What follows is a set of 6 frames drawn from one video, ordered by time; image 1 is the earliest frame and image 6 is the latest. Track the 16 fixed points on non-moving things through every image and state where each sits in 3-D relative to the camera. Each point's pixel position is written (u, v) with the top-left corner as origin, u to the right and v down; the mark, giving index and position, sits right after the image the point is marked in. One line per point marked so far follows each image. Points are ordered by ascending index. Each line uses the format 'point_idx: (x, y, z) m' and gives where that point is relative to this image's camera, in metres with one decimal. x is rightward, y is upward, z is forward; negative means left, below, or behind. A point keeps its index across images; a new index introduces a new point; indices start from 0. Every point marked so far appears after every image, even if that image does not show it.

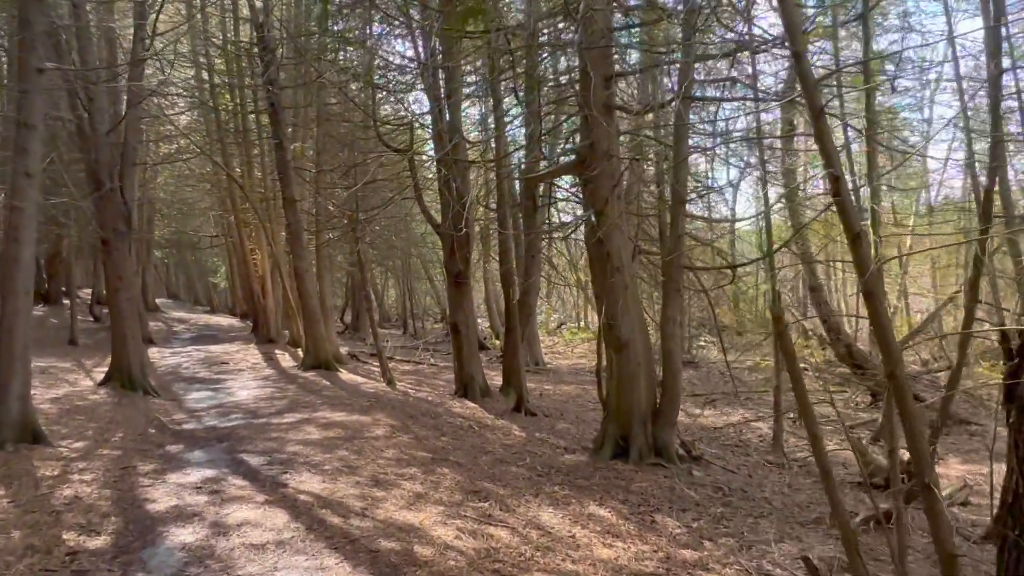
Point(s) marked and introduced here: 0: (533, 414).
0: (+0.3, -1.8, +10.0) m
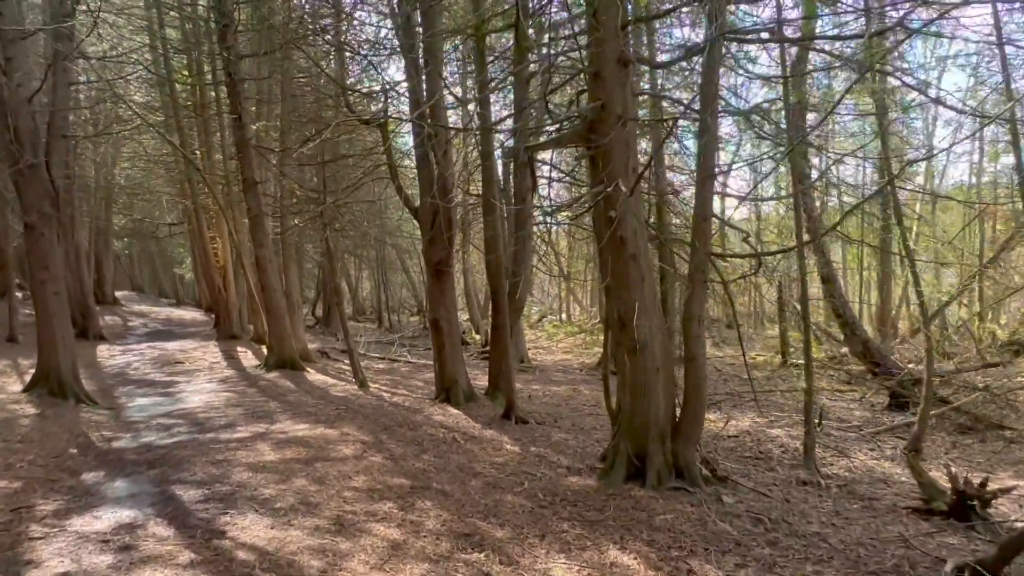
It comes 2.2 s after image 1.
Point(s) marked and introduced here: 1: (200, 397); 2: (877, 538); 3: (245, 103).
0: (+0.2, -1.7, +8.9) m
1: (-4.2, -1.5, +9.3) m
2: (+2.7, -1.9, +5.2) m
3: (-4.9, +3.4, +12.7) m
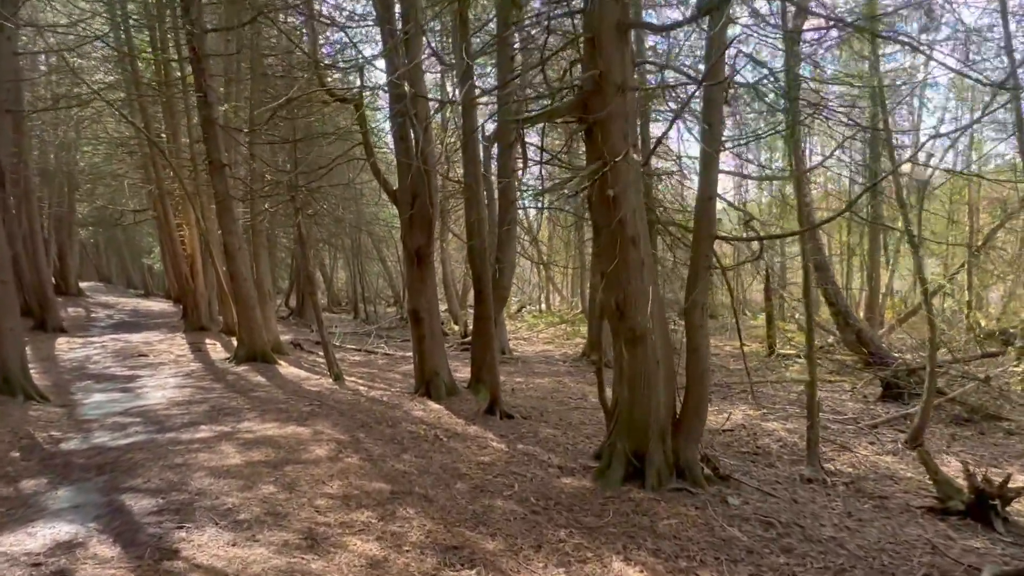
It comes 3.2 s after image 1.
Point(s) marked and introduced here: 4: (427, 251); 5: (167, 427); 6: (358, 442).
0: (0.0, -1.6, +8.4) m
1: (-4.4, -1.3, +8.7) m
2: (+2.7, -1.8, +4.8) m
3: (-5.2, +3.6, +12.0) m
4: (-1.1, +0.5, +8.8) m
5: (-3.3, -1.3, +6.7) m
6: (-1.4, -1.4, +6.3) m
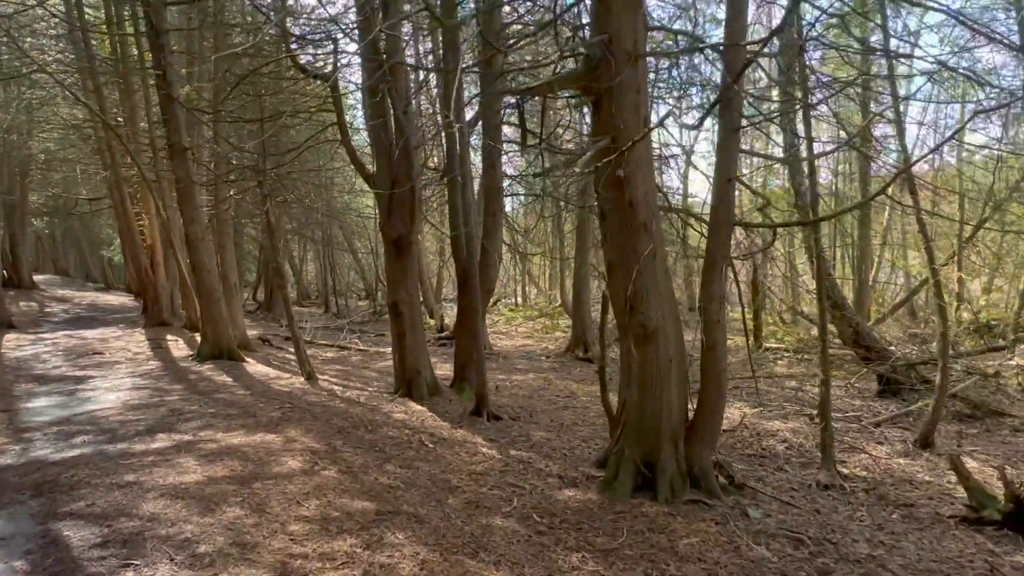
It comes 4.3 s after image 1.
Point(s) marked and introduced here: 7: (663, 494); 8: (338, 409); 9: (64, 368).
0: (-0.2, -1.5, +7.9) m
1: (-4.6, -1.2, +8.0) m
2: (+2.7, -1.7, +4.3) m
3: (-5.5, +3.7, +11.1) m
4: (-1.2, +0.6, +8.1) m
5: (-3.4, -1.3, +5.9) m
6: (-1.5, -1.3, +5.7) m
7: (+1.1, -1.5, +5.0) m
8: (-1.9, -1.3, +7.5) m
9: (-6.7, -1.2, +10.3) m
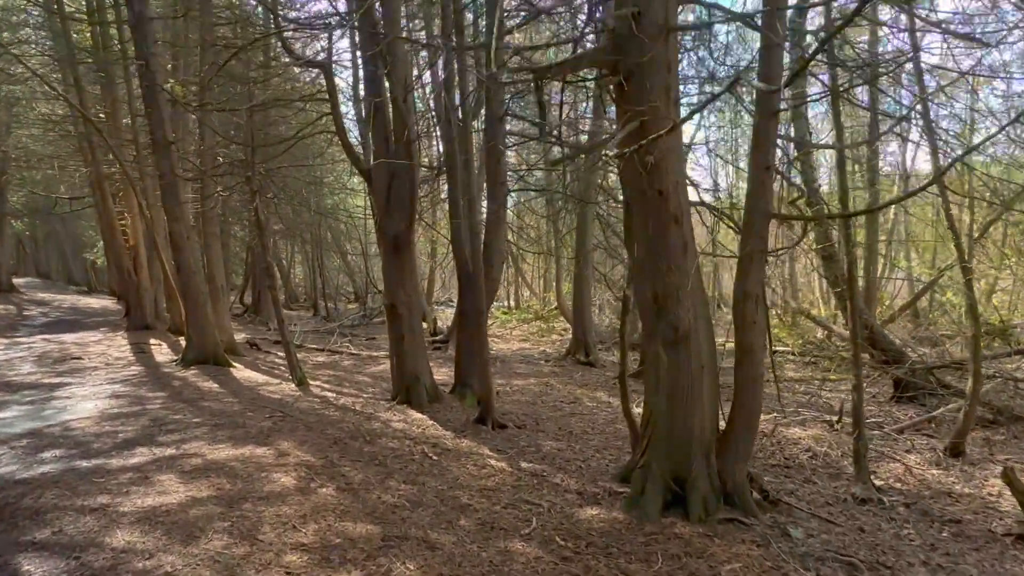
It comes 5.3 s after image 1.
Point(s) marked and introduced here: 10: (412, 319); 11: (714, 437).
0: (-0.1, -1.5, +7.4) m
1: (-4.5, -1.2, +7.4) m
2: (+2.8, -1.7, +3.9) m
3: (-5.5, +3.7, +10.6) m
4: (-1.2, +0.6, +7.6) m
5: (-3.3, -1.3, +5.4) m
6: (-1.4, -1.3, +5.2) m
7: (+1.2, -1.5, +4.5) m
8: (-1.8, -1.3, +7.0) m
9: (-6.7, -1.2, +9.7) m
10: (-1.1, -0.4, +7.9) m
11: (+1.4, -1.0, +4.8) m
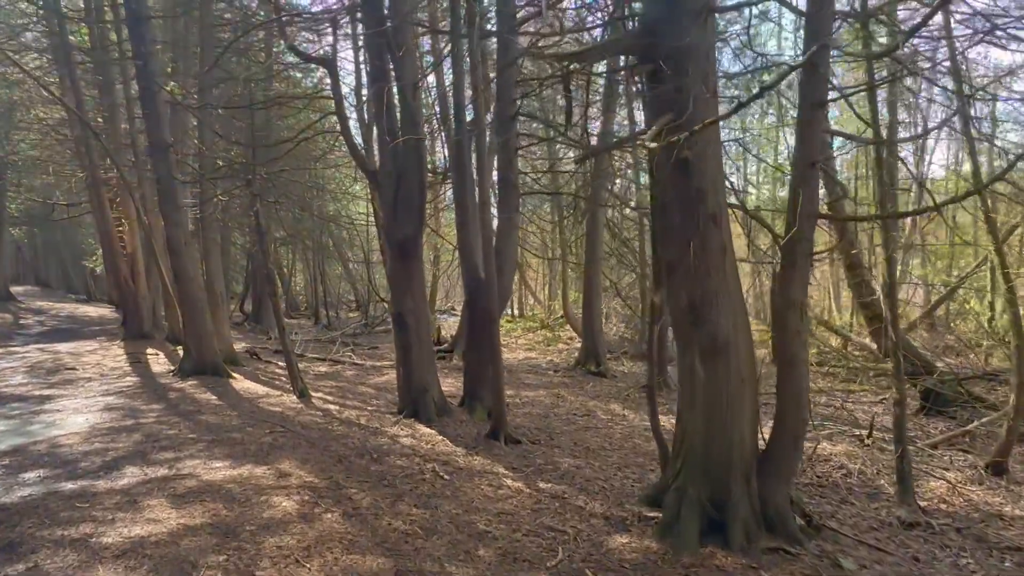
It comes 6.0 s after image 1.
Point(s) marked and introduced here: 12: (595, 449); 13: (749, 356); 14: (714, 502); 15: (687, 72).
0: (0.0, -1.6, +7.0) m
1: (-4.4, -1.3, +7.0) m
2: (+2.9, -1.7, +3.5) m
3: (-5.4, +3.6, +10.3) m
4: (-1.0, +0.5, +7.3) m
5: (-3.2, -1.3, +5.0) m
6: (-1.2, -1.4, +4.8) m
7: (+1.3, -1.5, +4.1) m
8: (-1.7, -1.4, +6.6) m
9: (-6.5, -1.3, +9.3) m
10: (-1.0, -0.4, +7.5) m
11: (+1.5, -1.1, +4.4) m
12: (+0.9, -1.7, +7.1) m
13: (+1.5, -0.4, +4.3) m
14: (+1.3, -1.3, +4.2) m
15: (+1.0, +1.2, +4.0) m
